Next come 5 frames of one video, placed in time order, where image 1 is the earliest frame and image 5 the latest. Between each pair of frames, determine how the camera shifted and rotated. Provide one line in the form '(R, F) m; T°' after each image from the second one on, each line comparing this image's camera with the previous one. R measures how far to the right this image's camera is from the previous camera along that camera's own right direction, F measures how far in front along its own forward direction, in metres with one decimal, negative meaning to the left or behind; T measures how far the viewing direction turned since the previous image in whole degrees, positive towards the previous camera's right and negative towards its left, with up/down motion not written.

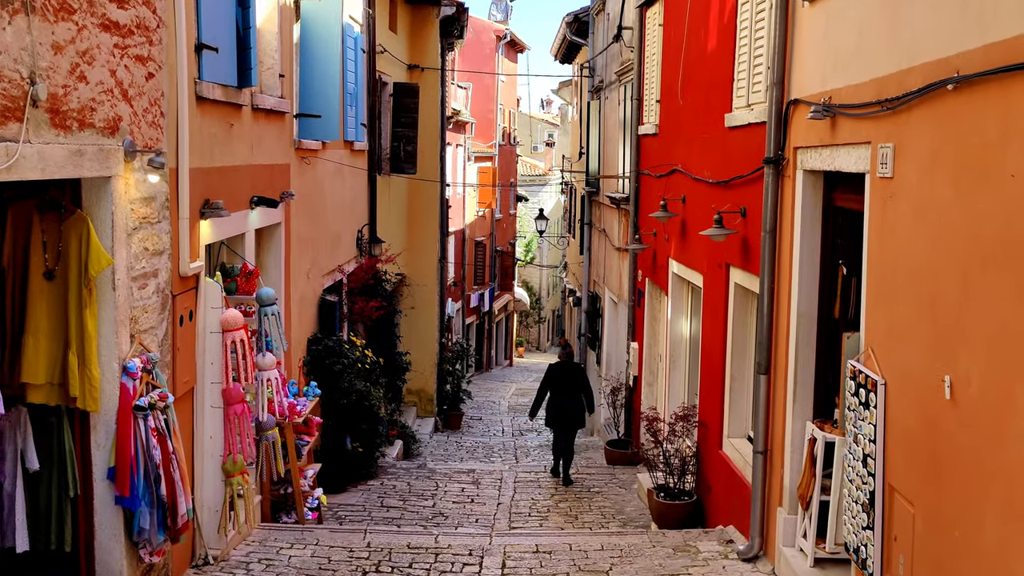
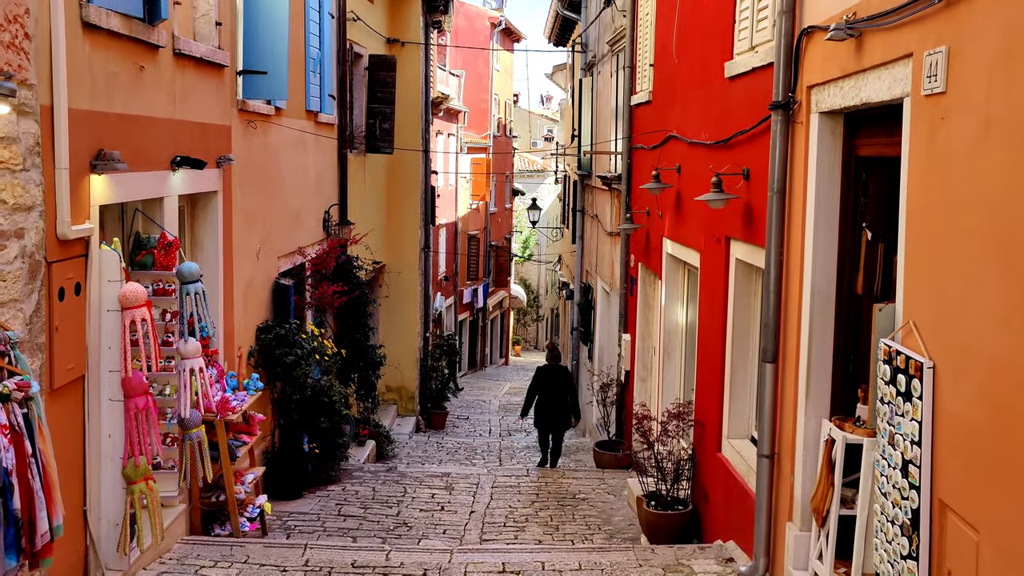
(+0.2, +1.0) m; 0°
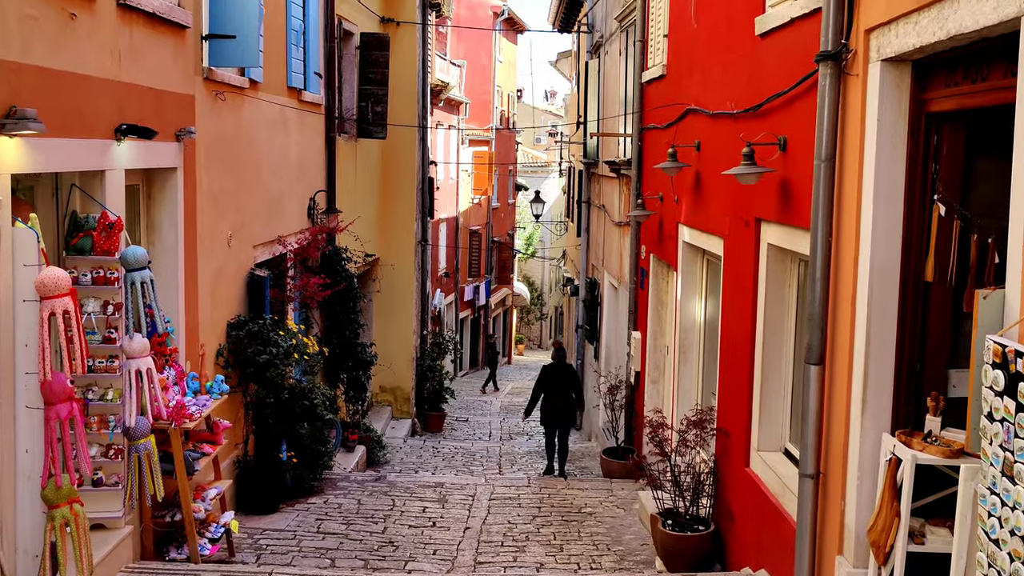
(0.0, +0.8) m; 0°
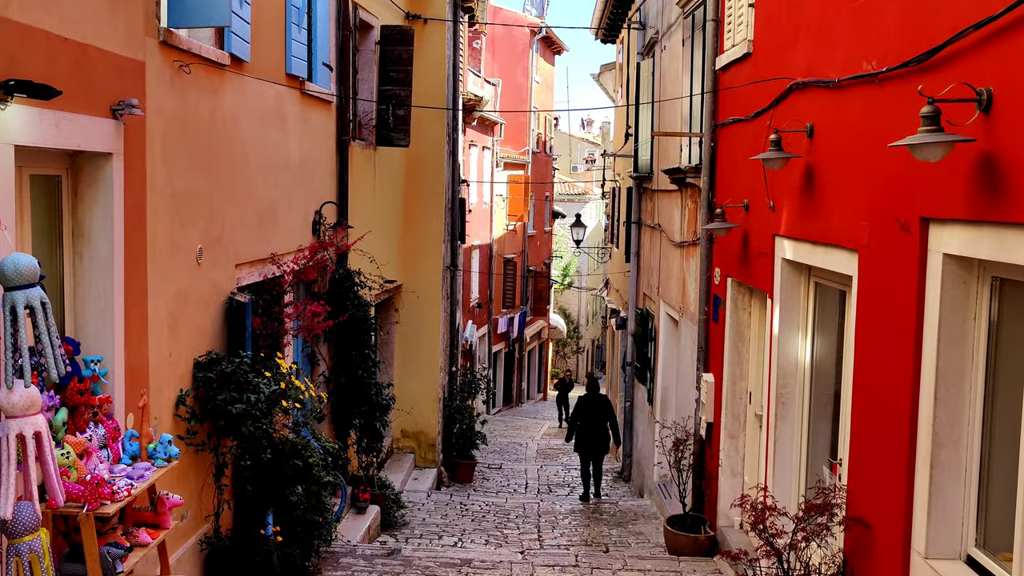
(-0.1, +1.7) m; -2°
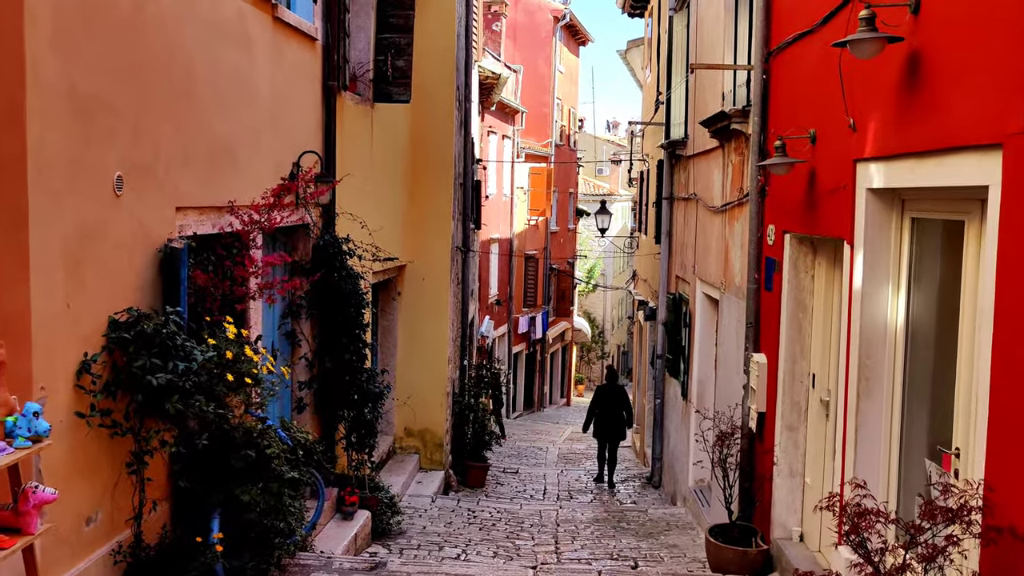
(+0.1, +1.3) m; -1°
